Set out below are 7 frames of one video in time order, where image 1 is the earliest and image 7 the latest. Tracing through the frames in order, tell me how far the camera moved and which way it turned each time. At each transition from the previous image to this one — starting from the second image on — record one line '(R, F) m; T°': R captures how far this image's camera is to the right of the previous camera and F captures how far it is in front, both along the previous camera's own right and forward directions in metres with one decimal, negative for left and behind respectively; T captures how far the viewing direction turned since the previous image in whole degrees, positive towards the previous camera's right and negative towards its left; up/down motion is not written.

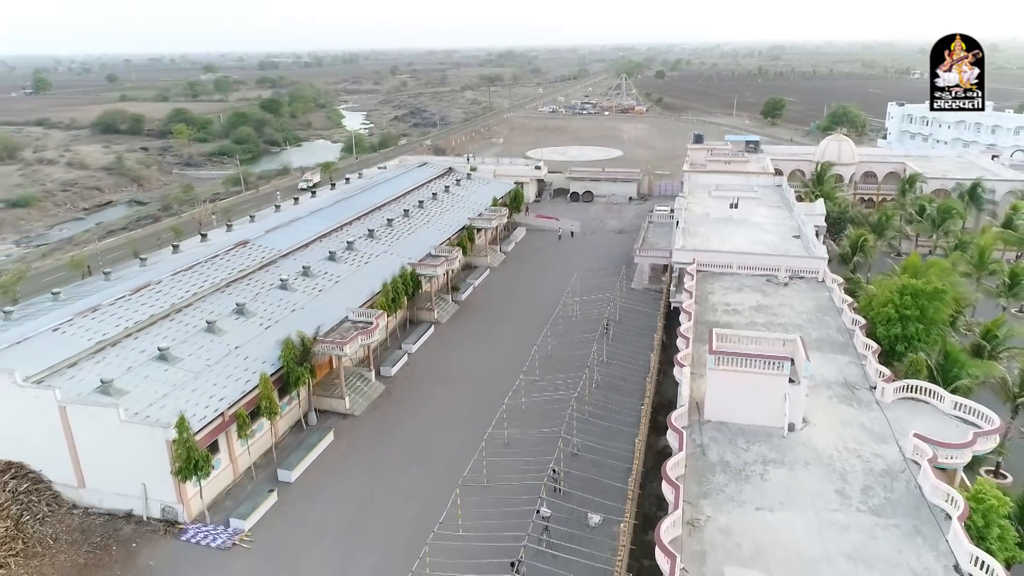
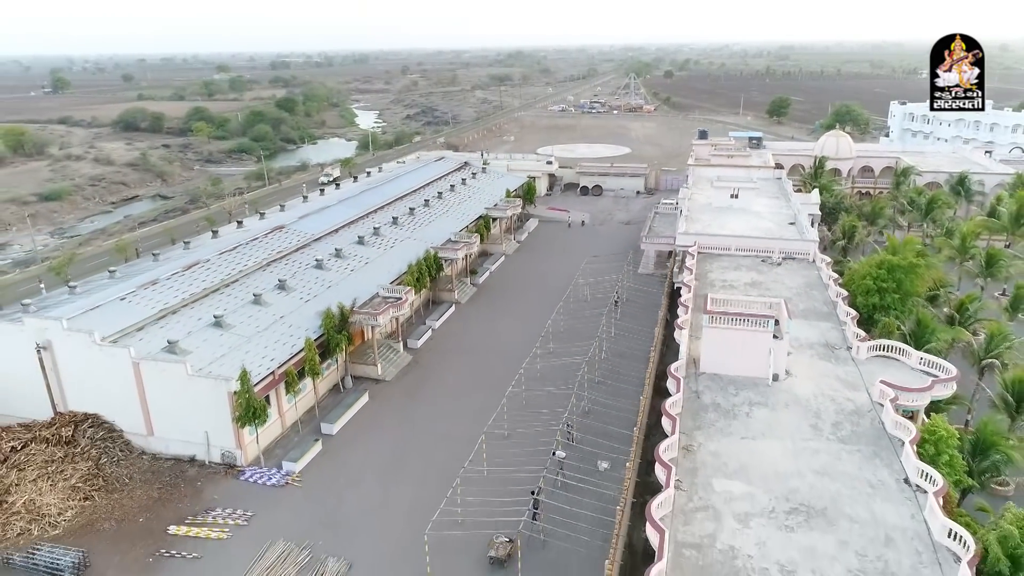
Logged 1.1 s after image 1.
(-0.4, -2.7) m; -1°
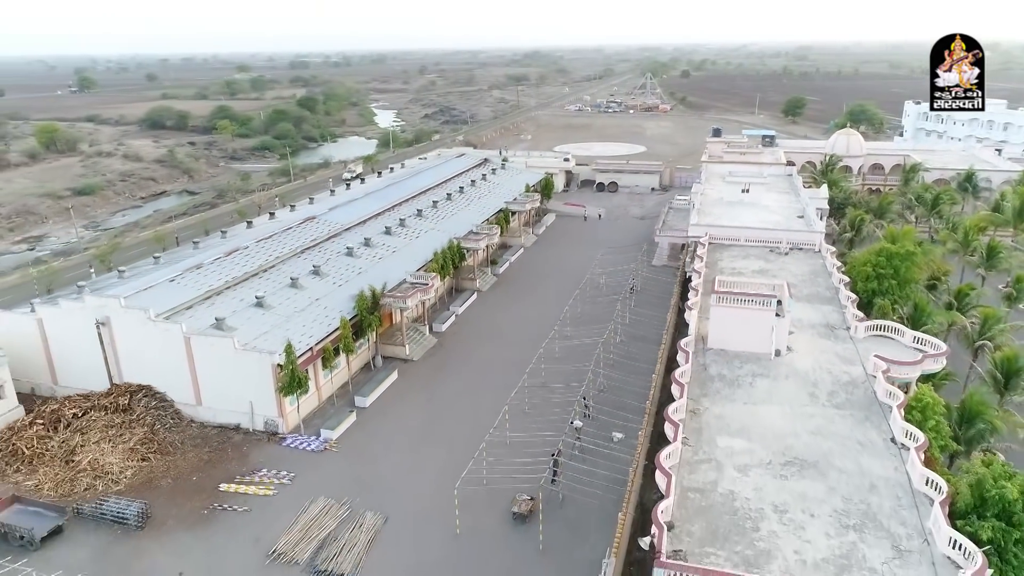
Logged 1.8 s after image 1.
(-0.3, -1.8) m; -1°
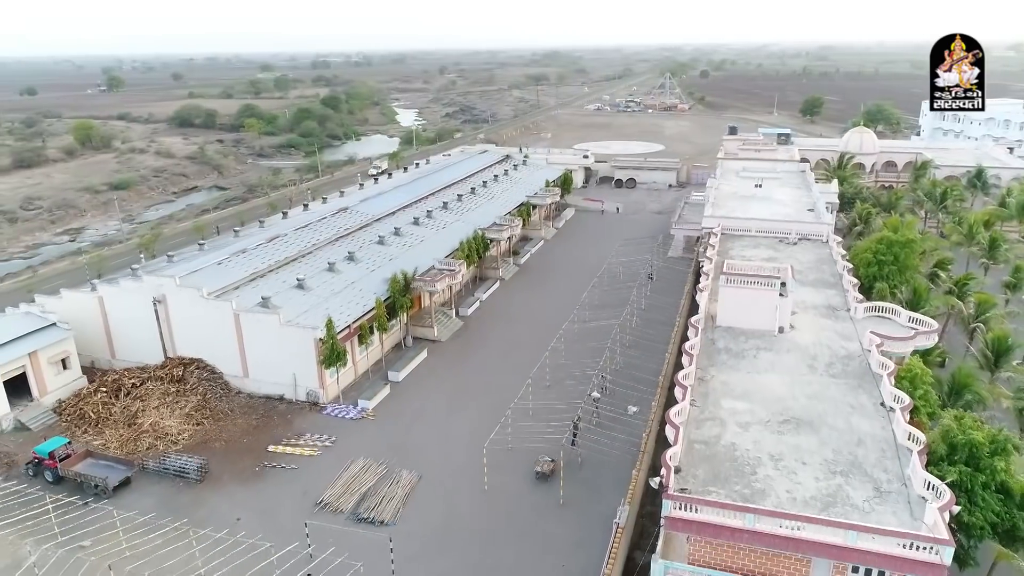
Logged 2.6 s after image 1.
(-0.3, -2.0) m; -1°
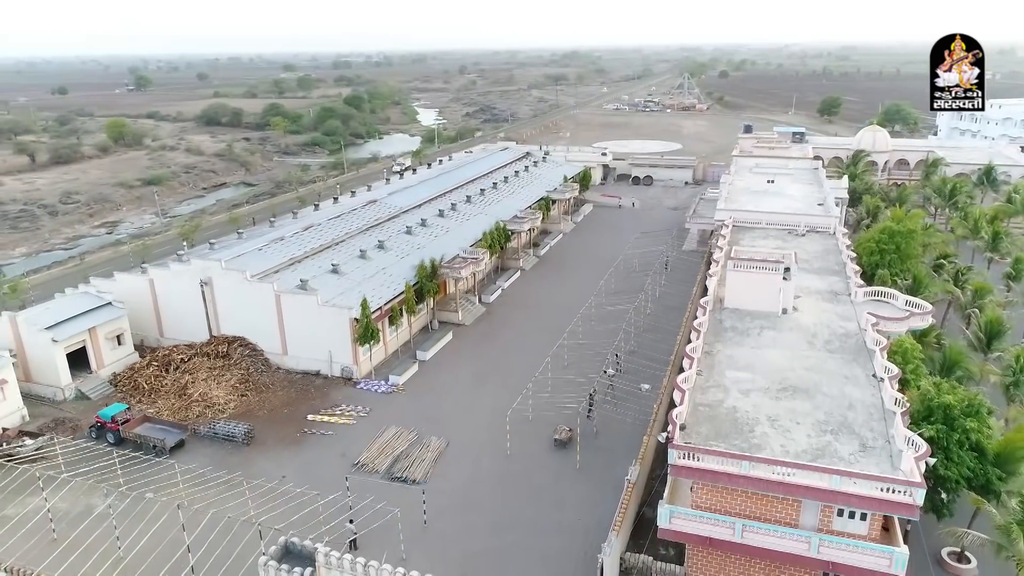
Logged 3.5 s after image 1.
(-0.2, -1.9) m; -1°
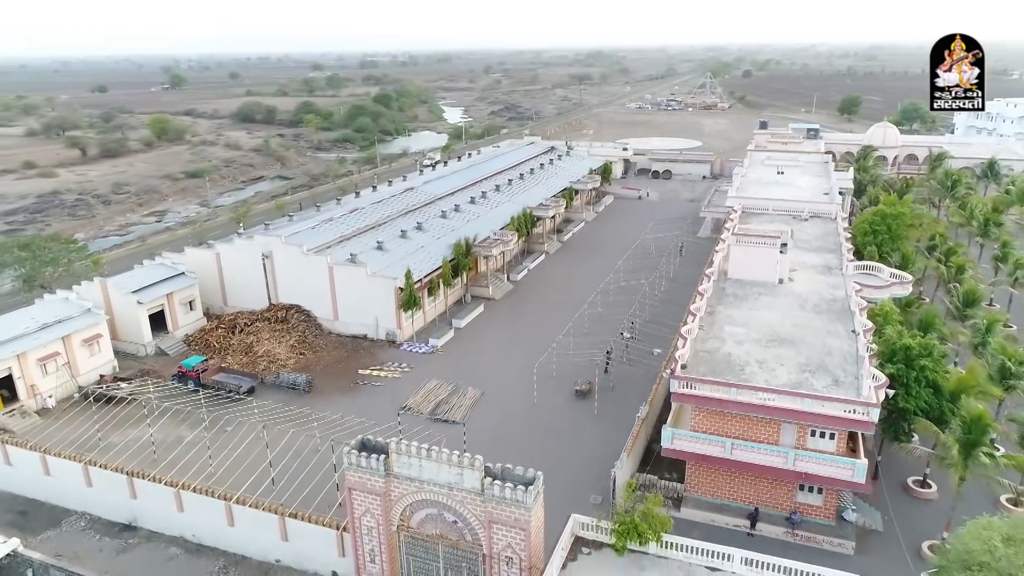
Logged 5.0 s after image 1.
(-0.3, -3.5) m; -2°
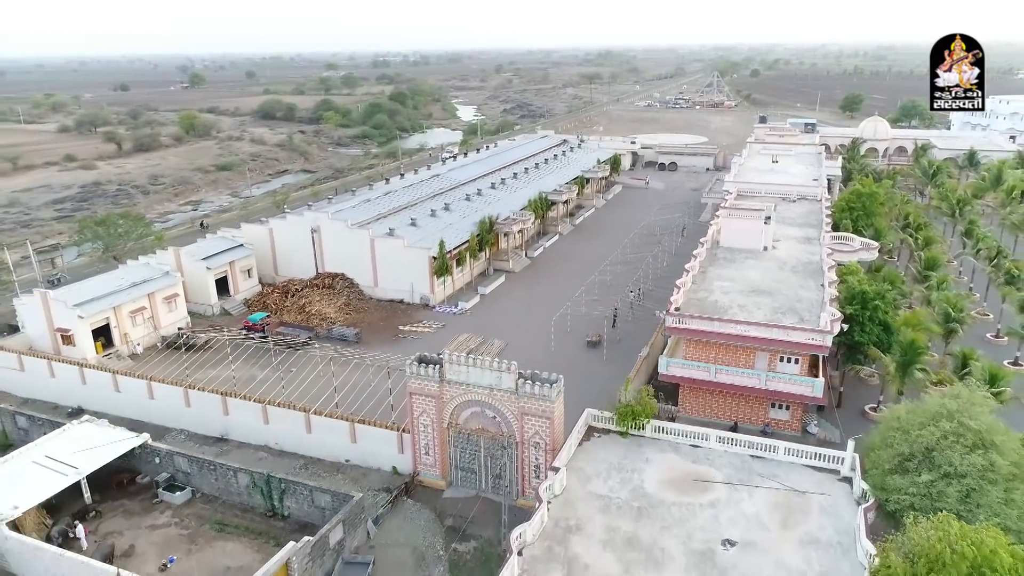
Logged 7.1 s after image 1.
(-0.6, -4.6) m; -1°
